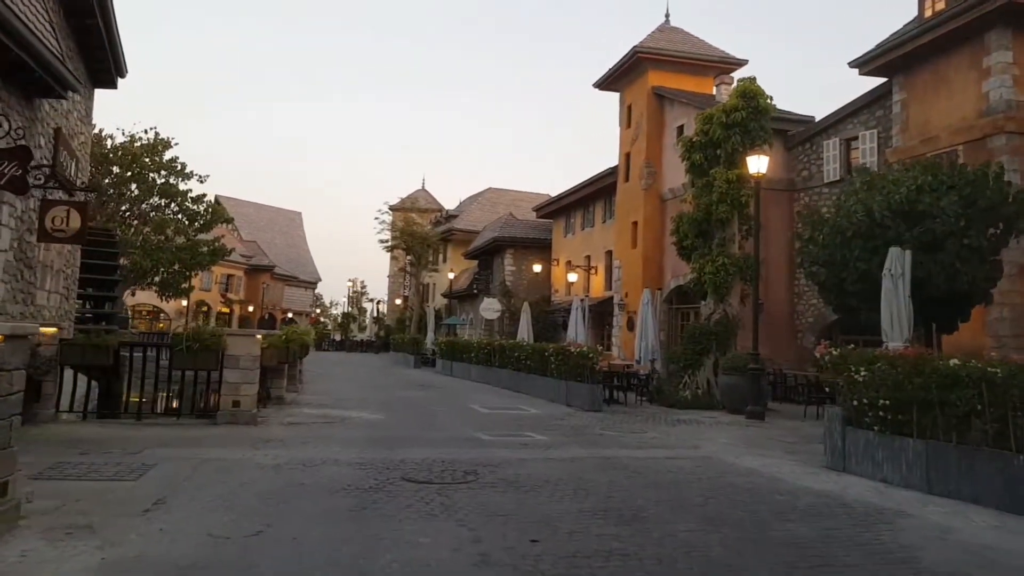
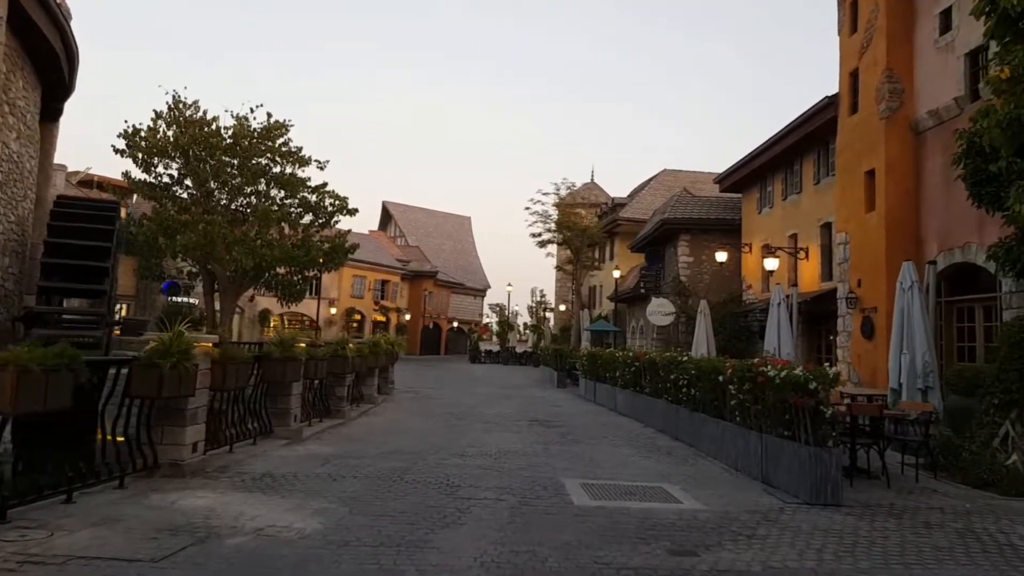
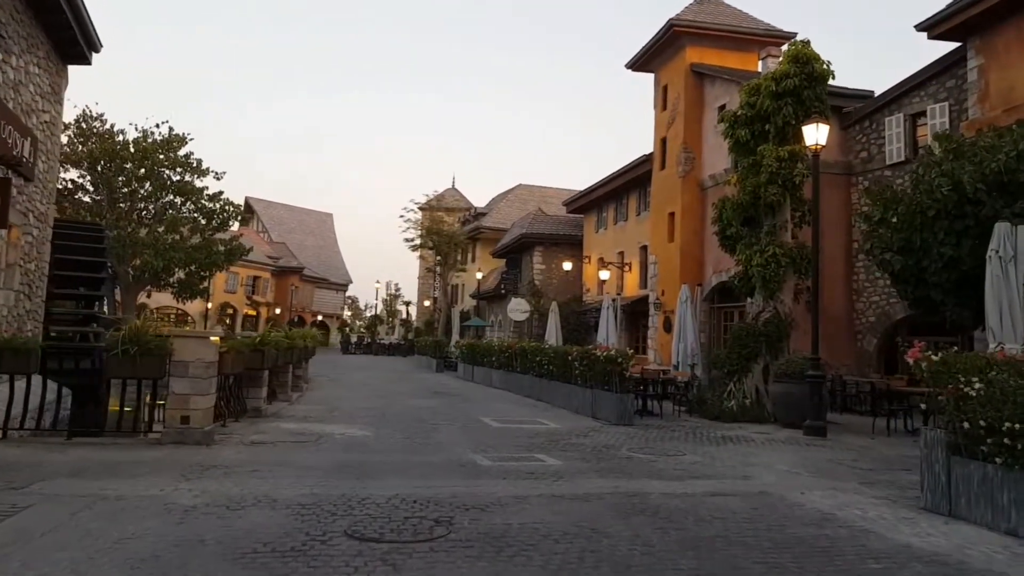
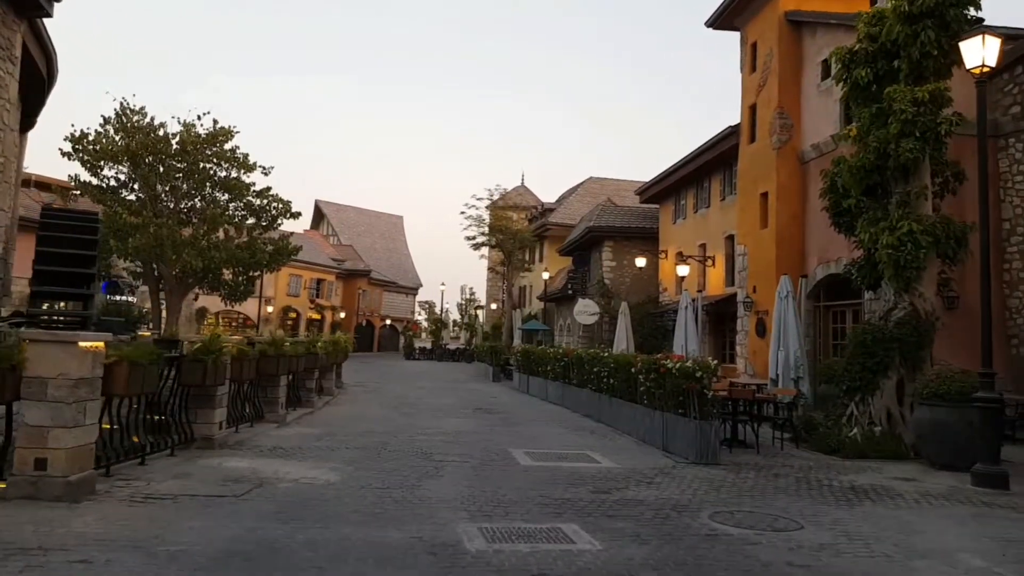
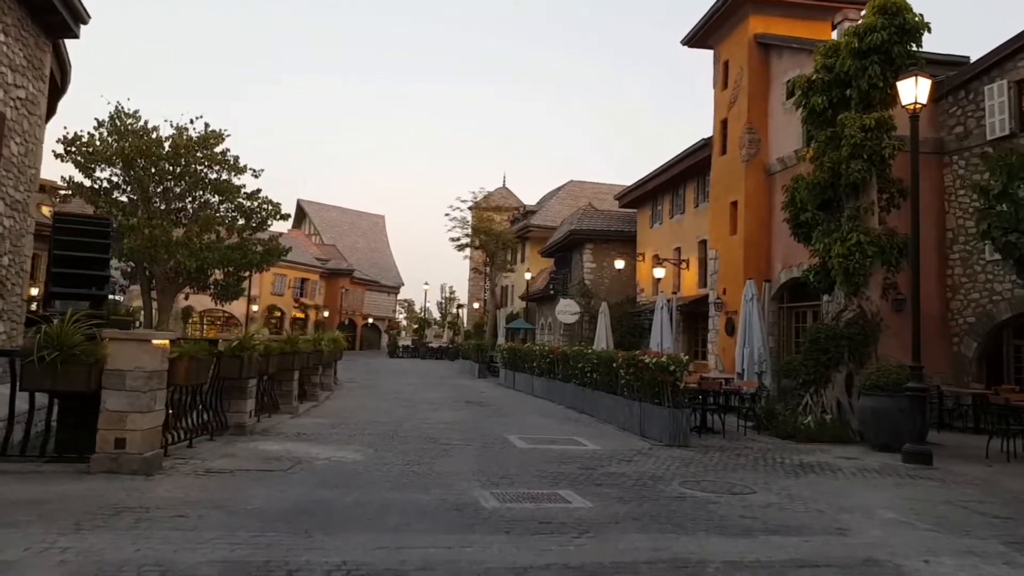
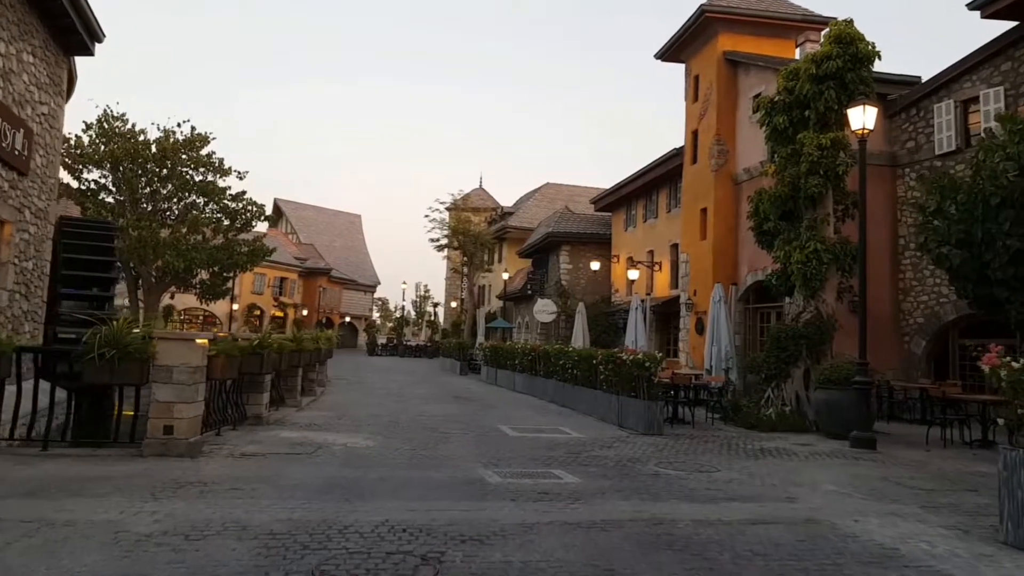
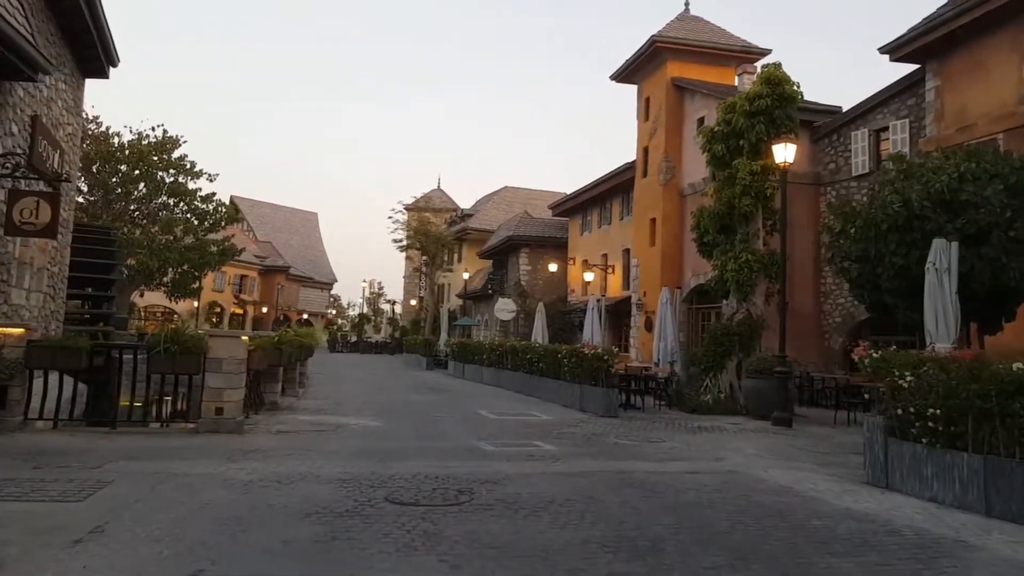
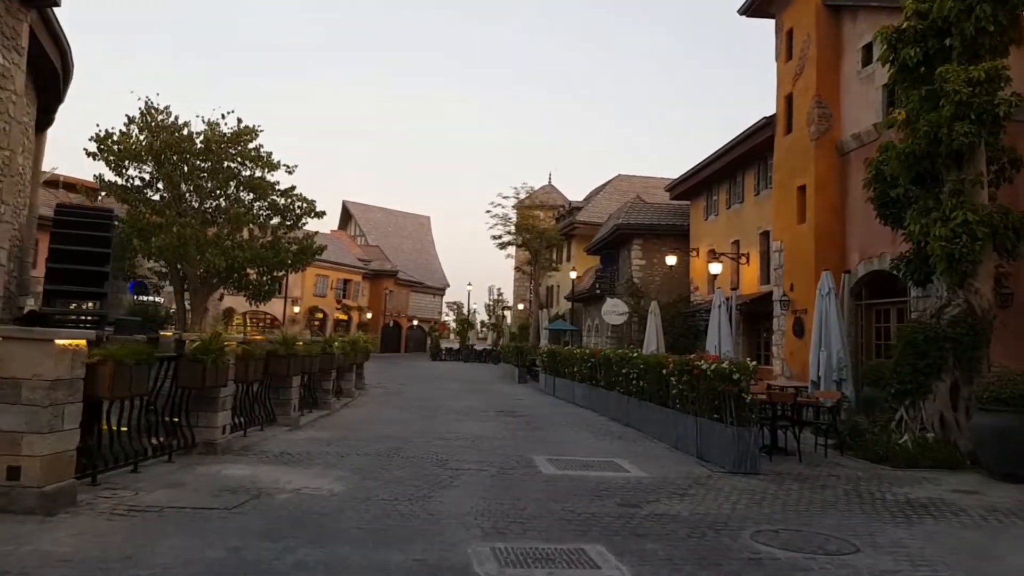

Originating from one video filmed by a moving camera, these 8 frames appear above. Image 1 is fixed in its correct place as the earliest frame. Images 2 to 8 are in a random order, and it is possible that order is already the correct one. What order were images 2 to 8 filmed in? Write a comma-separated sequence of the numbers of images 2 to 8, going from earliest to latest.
7, 3, 6, 5, 4, 8, 2
